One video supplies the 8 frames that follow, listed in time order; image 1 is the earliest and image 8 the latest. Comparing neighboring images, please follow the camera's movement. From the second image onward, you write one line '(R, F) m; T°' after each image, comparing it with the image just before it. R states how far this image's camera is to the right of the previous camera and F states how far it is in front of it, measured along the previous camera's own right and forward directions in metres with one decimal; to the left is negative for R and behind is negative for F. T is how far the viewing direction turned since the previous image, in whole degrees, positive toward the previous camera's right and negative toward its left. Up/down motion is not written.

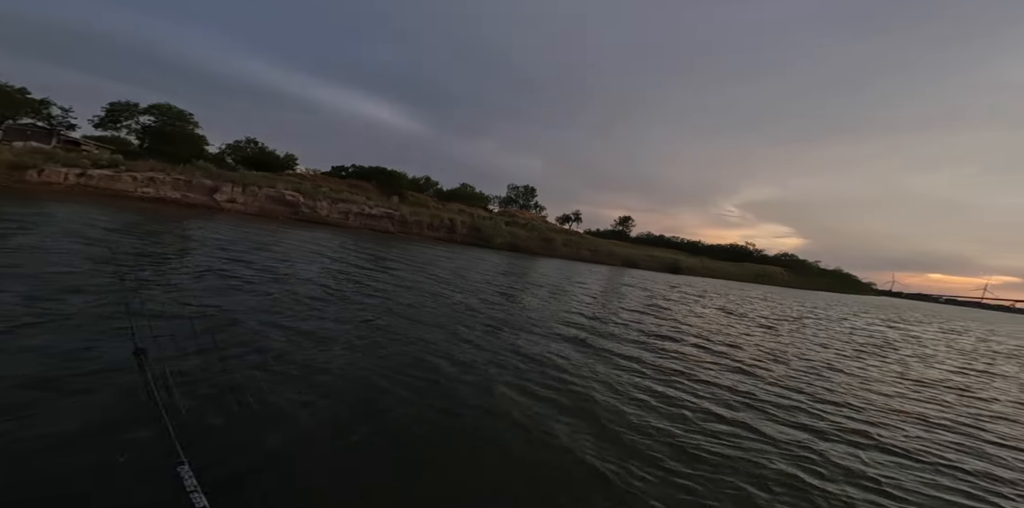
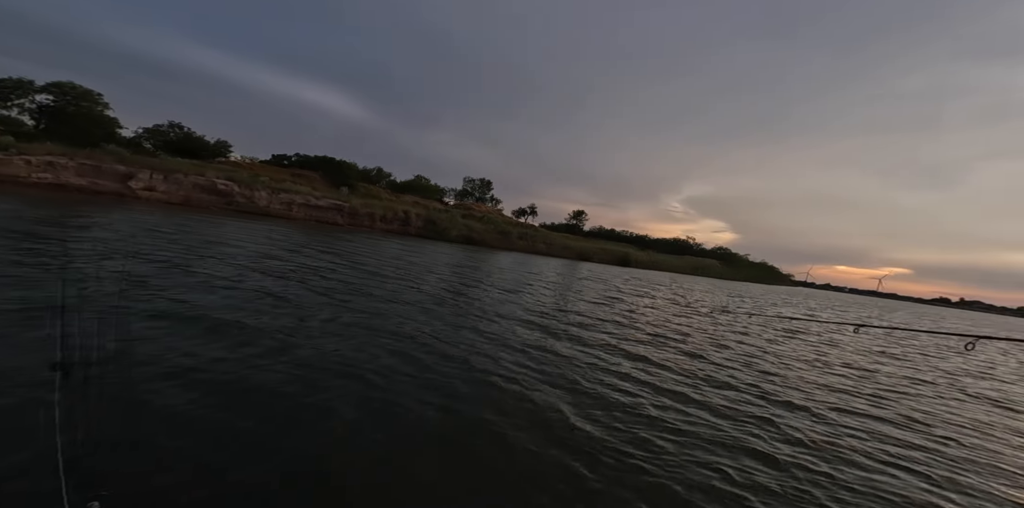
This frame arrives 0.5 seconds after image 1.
(+0.7, +0.3) m; +5°
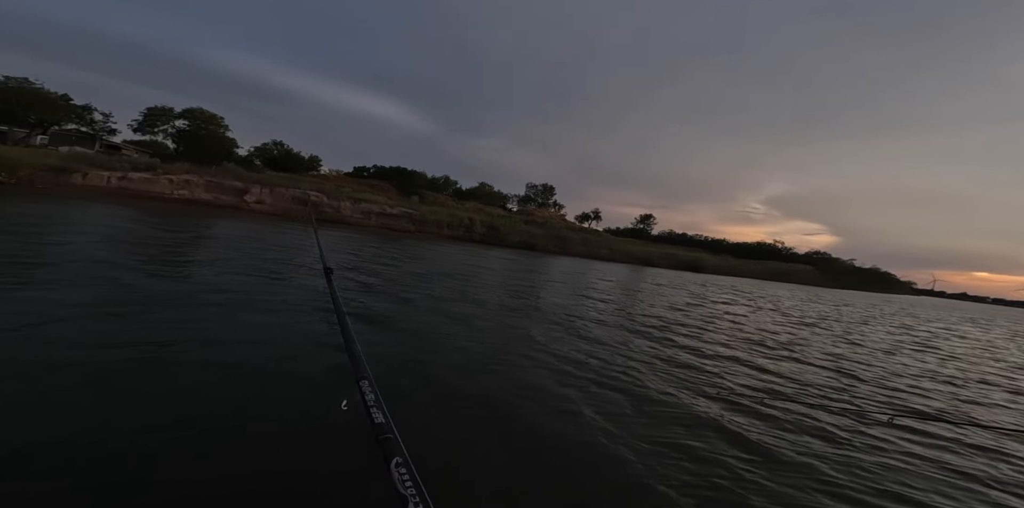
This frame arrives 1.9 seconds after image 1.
(-0.9, -0.4) m; -8°
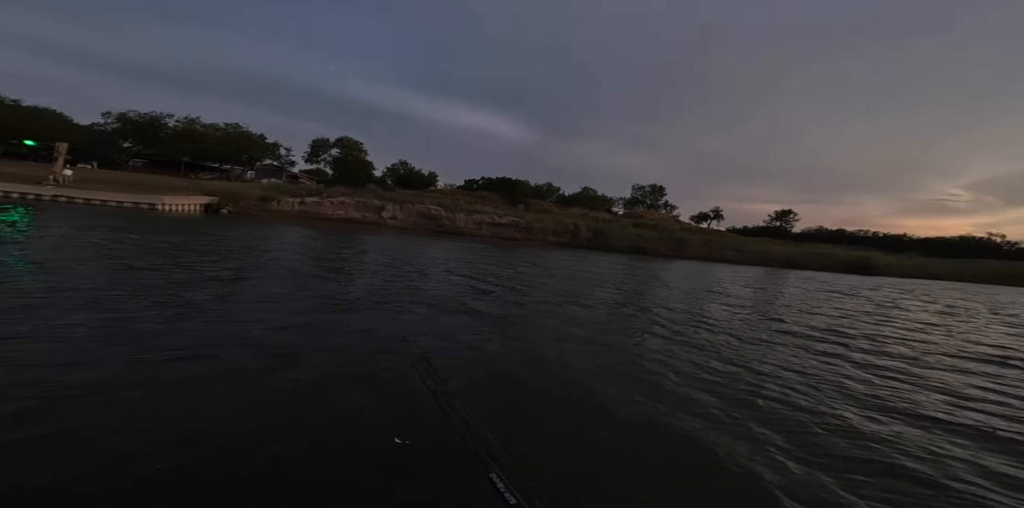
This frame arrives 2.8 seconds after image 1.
(-1.2, +0.1) m; -13°
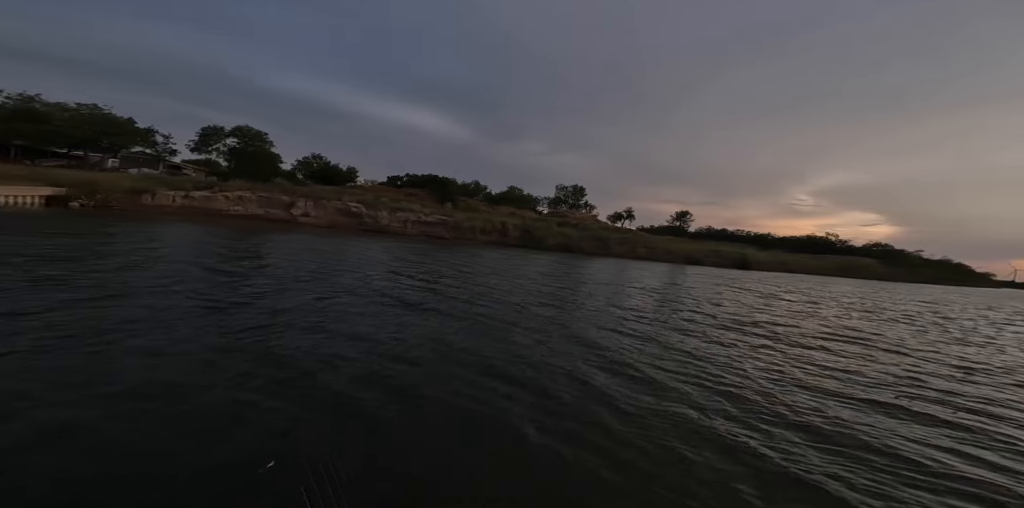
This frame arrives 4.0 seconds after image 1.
(+0.7, -0.2) m; +9°
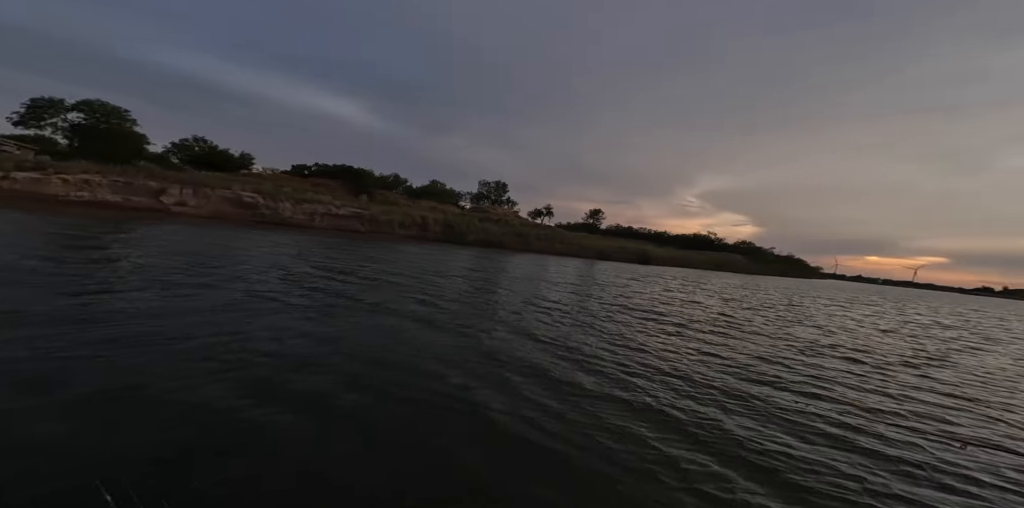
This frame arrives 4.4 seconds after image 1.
(+1.3, 0.0) m; +9°
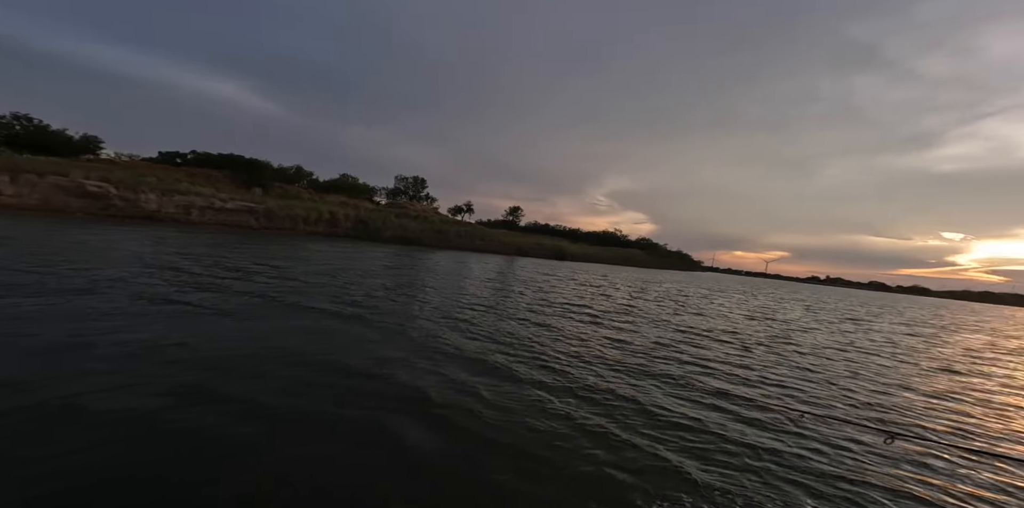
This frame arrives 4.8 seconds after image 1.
(-0.3, +0.3) m; +11°
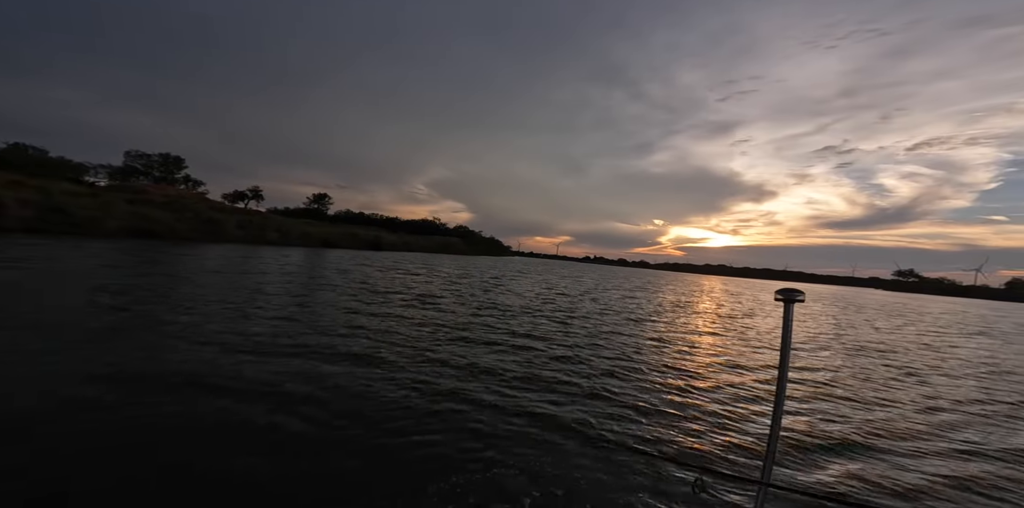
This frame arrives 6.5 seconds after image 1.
(-5.0, +4.7) m; +27°
